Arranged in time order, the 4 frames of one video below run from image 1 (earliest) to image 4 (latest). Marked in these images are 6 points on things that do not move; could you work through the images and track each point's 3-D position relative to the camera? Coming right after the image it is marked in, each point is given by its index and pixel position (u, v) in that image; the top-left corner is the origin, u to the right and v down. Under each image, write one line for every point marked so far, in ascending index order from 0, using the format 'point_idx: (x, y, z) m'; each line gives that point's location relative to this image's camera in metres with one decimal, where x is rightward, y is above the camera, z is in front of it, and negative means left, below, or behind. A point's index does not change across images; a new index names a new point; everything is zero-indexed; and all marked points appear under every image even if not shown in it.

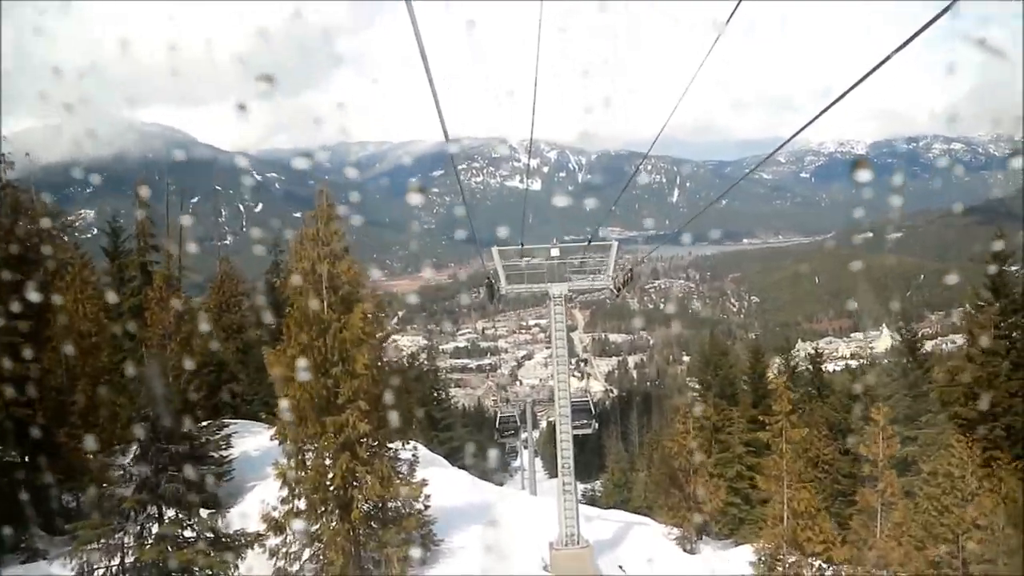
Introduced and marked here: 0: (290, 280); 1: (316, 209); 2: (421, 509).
0: (-3.6, +0.2, +13.7) m
1: (-3.0, +1.2, +13.2) m
2: (-1.6, -3.8, +14.7) m
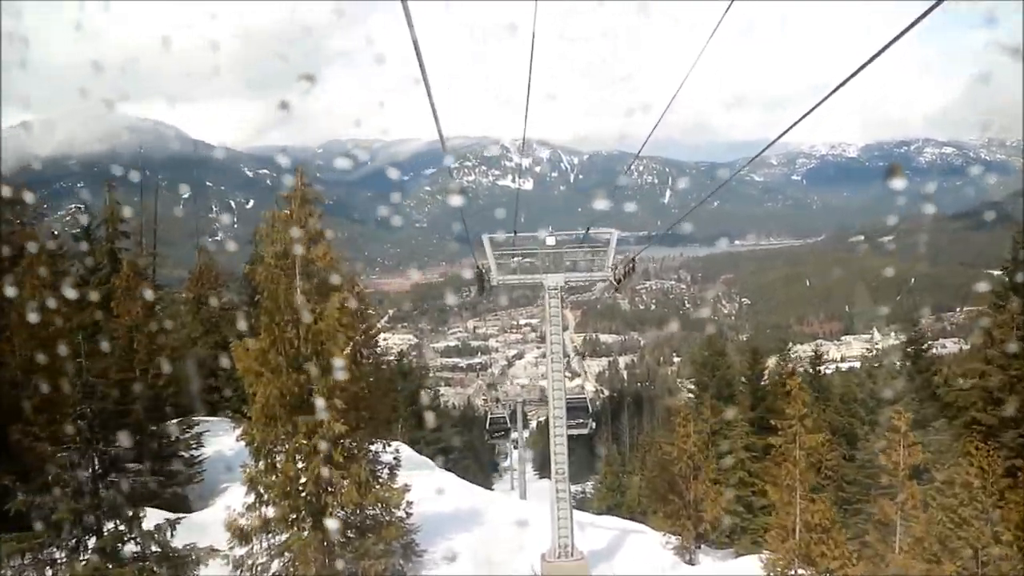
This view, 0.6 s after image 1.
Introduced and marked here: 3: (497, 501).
0: (-3.7, +0.4, +12.7) m
1: (-3.1, +1.4, +12.2) m
2: (-1.7, -3.6, +13.8) m
3: (-0.4, -4.9, +19.7) m
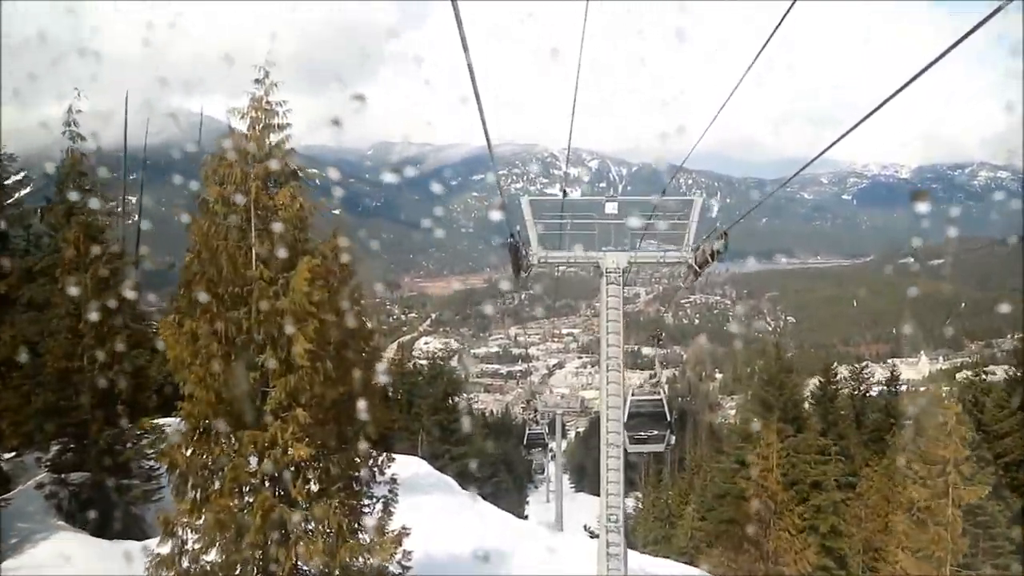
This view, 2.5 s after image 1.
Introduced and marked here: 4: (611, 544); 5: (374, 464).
0: (-3.2, +0.7, +9.9) m
1: (-2.6, +1.7, +9.4) m
2: (-1.3, -3.4, +10.9) m
3: (+0.3, -4.8, +16.7) m
4: (+1.1, -2.9, +10.0) m
5: (-1.6, -2.1, +10.8) m
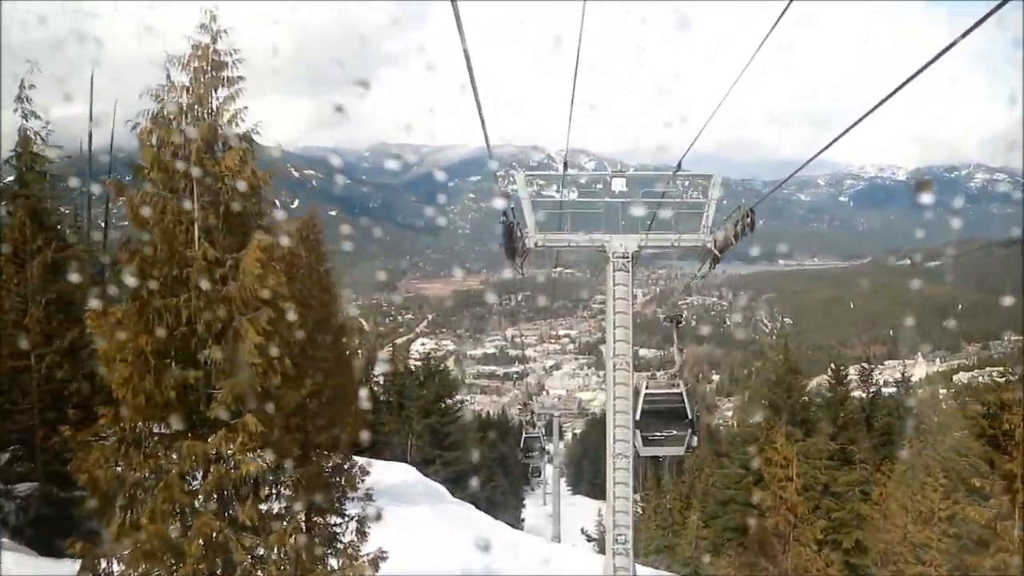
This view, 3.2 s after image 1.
0: (-3.3, +0.8, +8.8) m
1: (-2.6, +1.8, +8.3) m
2: (-1.4, -3.3, +9.8) m
3: (+0.2, -4.7, +15.6) m
4: (+1.1, -2.8, +8.9) m
5: (-1.7, -2.0, +9.7) m
